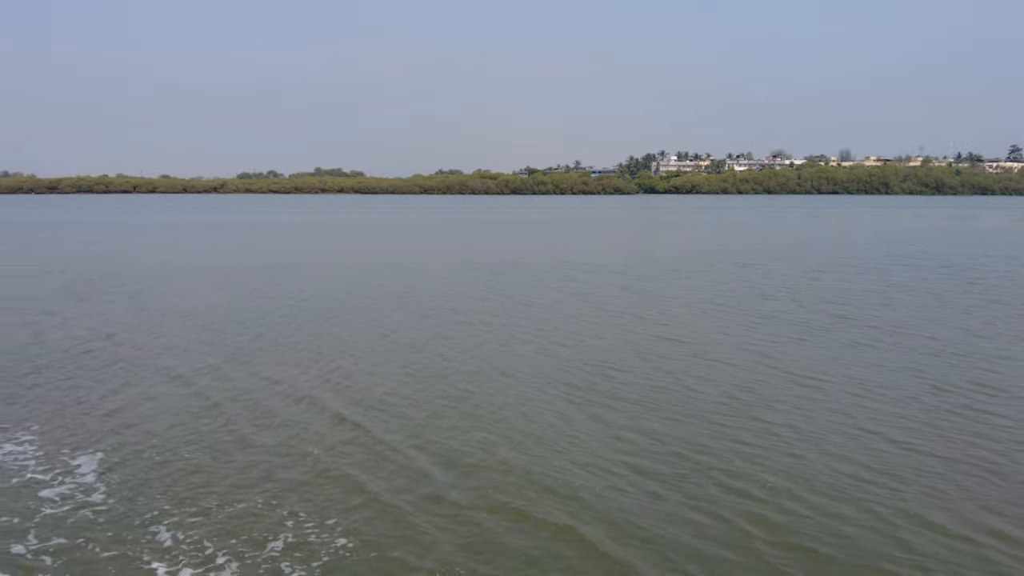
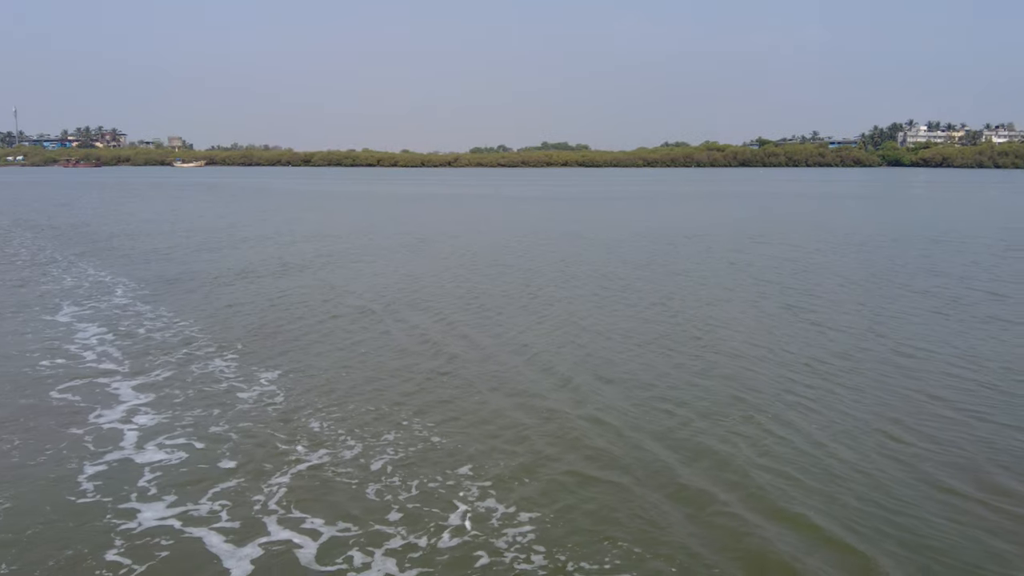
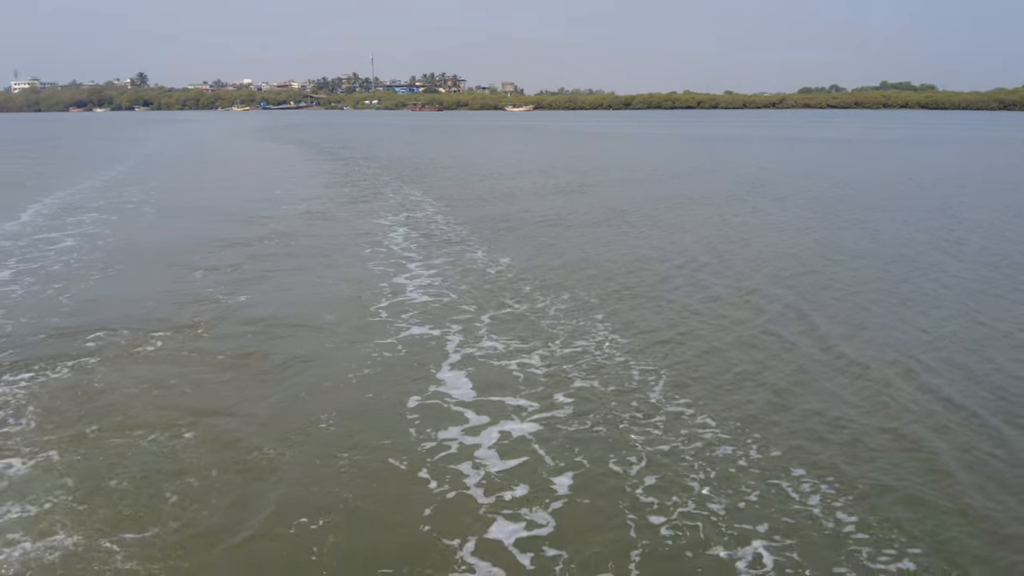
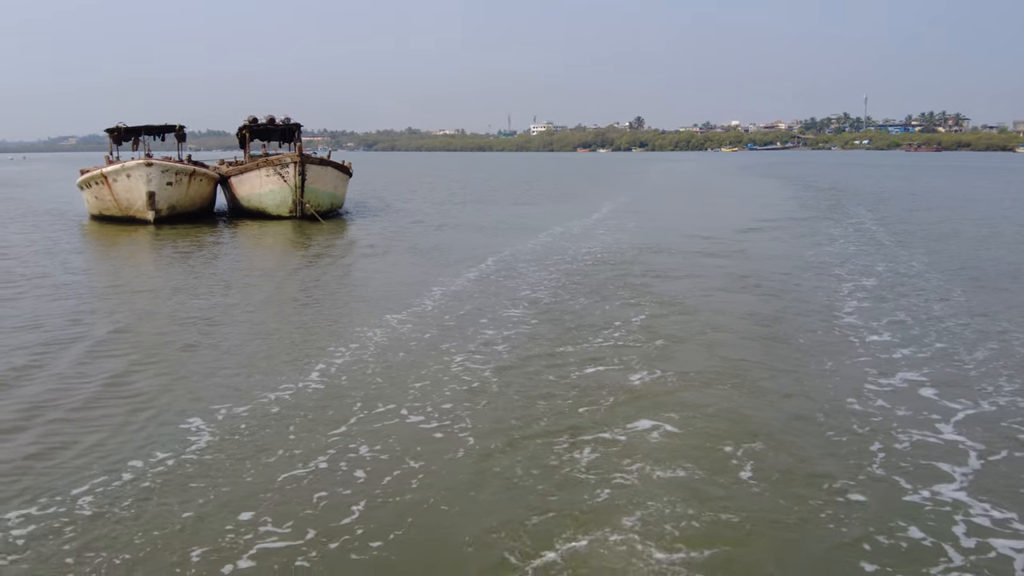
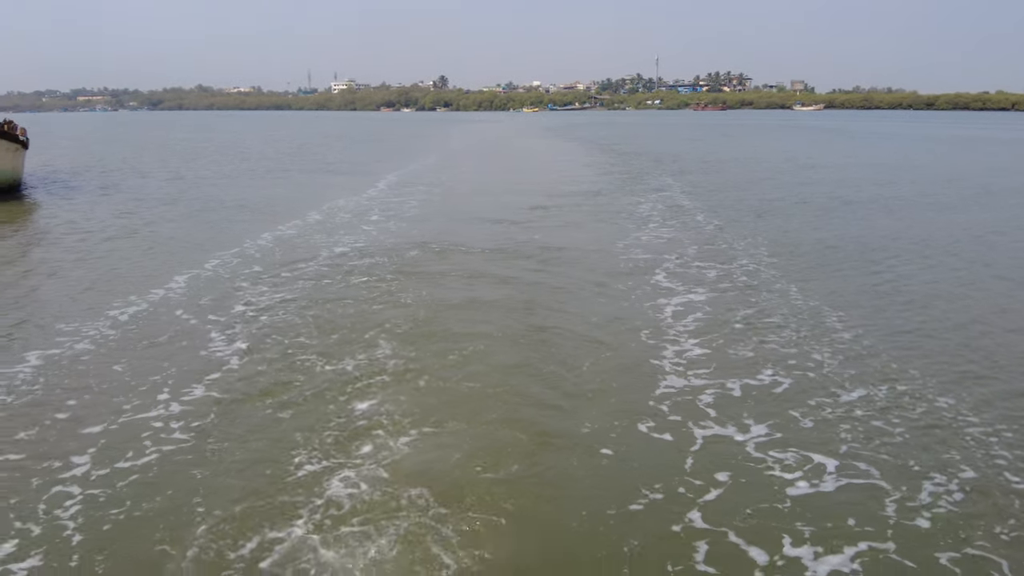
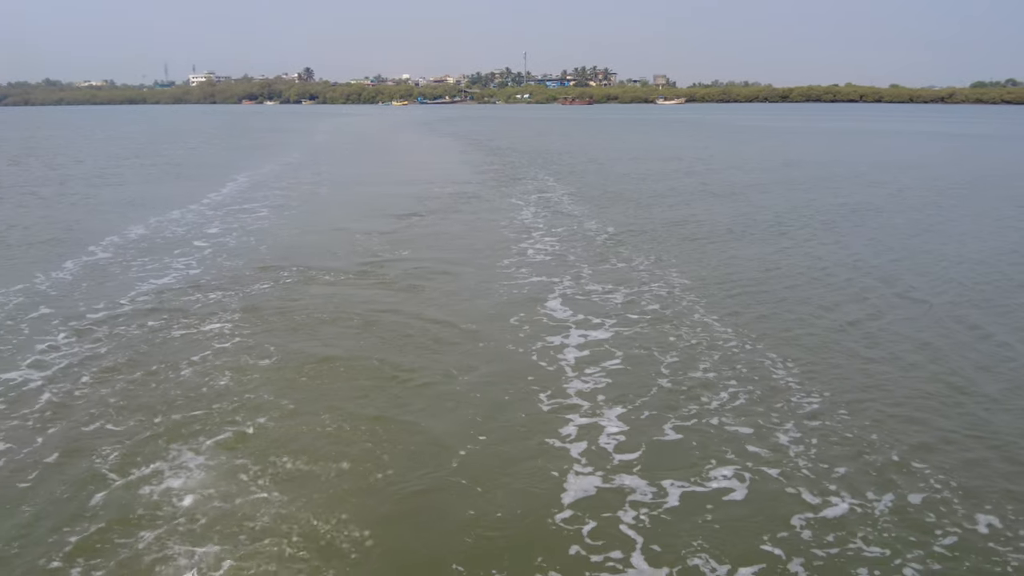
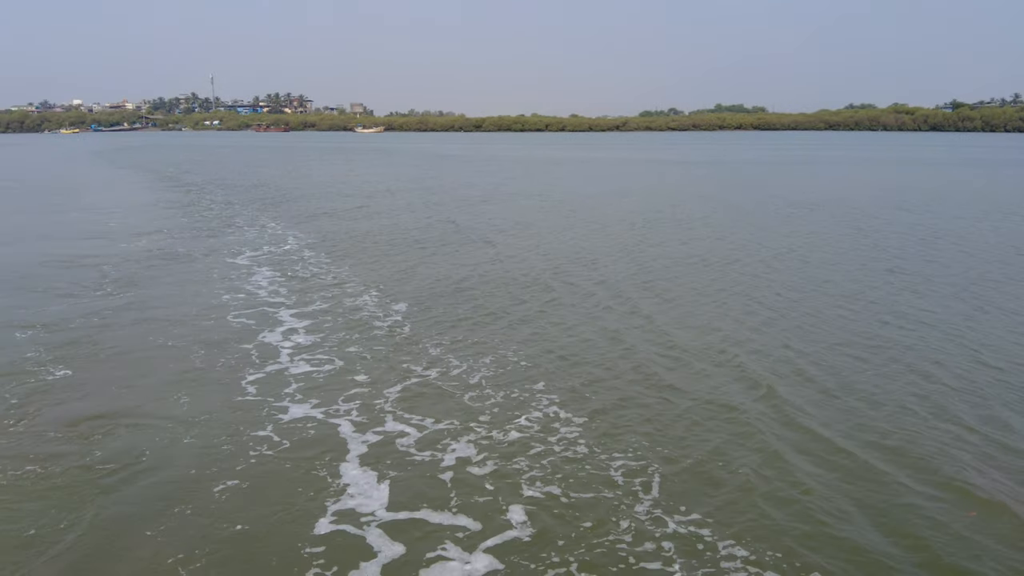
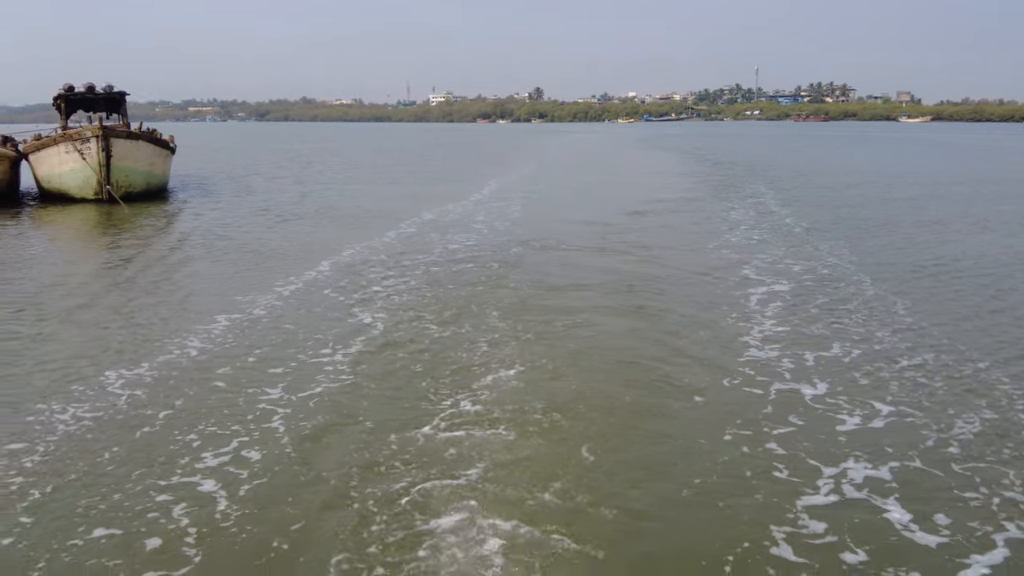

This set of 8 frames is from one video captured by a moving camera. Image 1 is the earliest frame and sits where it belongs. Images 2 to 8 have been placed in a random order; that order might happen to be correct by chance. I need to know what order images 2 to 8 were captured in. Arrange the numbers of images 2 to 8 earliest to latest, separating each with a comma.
2, 7, 3, 6, 5, 8, 4
